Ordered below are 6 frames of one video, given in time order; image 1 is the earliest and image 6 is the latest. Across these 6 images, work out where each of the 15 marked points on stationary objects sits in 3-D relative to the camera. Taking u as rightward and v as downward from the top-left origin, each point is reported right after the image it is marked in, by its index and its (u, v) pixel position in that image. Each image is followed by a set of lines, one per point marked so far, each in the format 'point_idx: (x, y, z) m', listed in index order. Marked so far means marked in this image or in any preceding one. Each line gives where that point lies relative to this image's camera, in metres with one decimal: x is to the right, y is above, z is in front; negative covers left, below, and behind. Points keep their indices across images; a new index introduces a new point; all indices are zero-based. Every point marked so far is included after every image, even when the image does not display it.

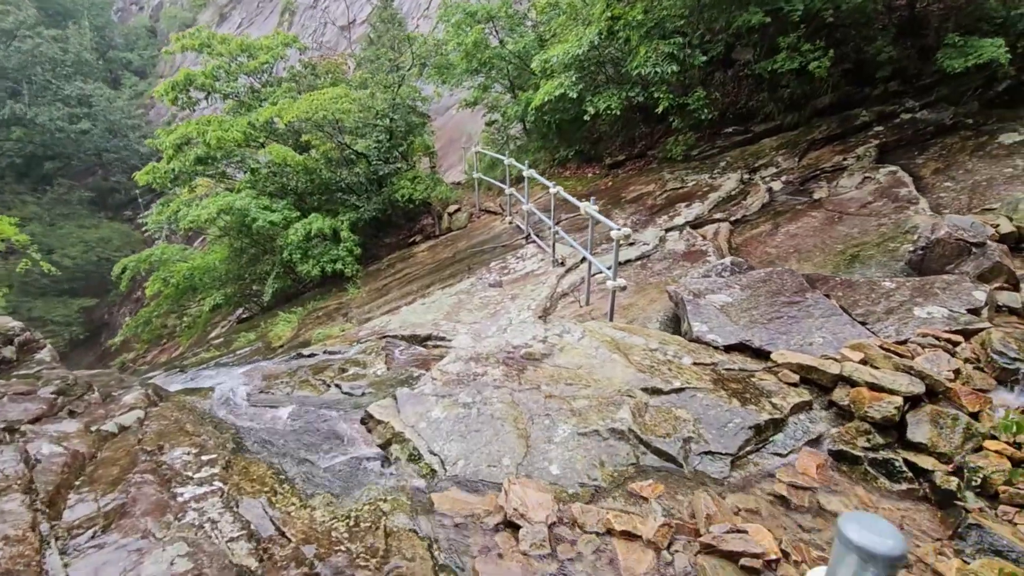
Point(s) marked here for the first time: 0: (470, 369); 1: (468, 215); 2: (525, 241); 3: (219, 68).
0: (-0.3, -0.5, +3.3) m
1: (-0.7, +1.1, +8.0) m
2: (+0.2, +0.6, +6.4) m
3: (-4.8, +3.6, +8.5) m
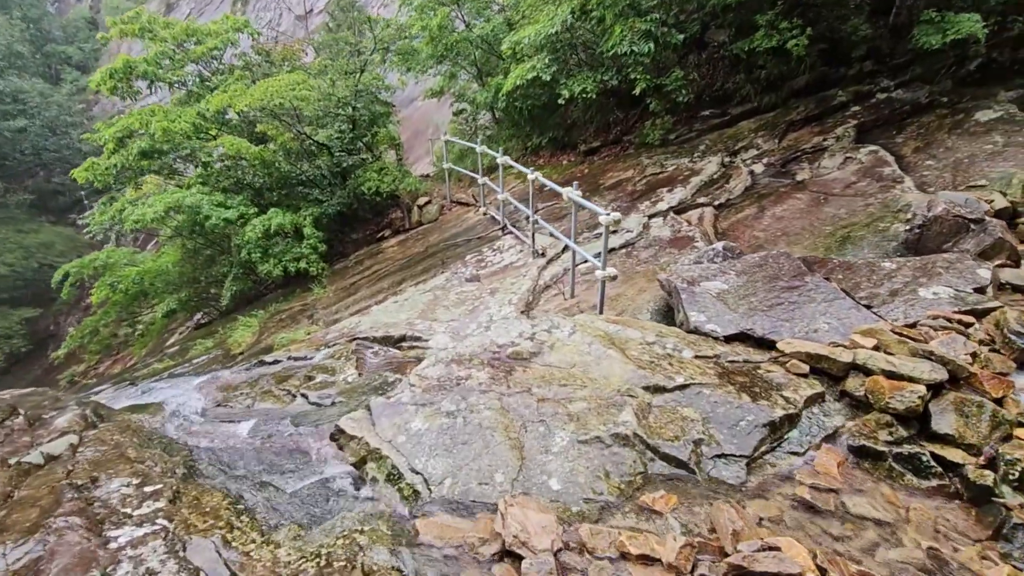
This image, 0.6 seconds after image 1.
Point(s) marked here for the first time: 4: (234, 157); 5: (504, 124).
0: (-0.3, -0.5, +3.0) m
1: (-1.1, +1.2, +7.6) m
2: (-0.1, +0.6, +6.1) m
3: (-5.3, +3.5, +7.8) m
4: (-3.9, +1.8, +7.2) m
5: (-0.1, +2.8, +8.8) m
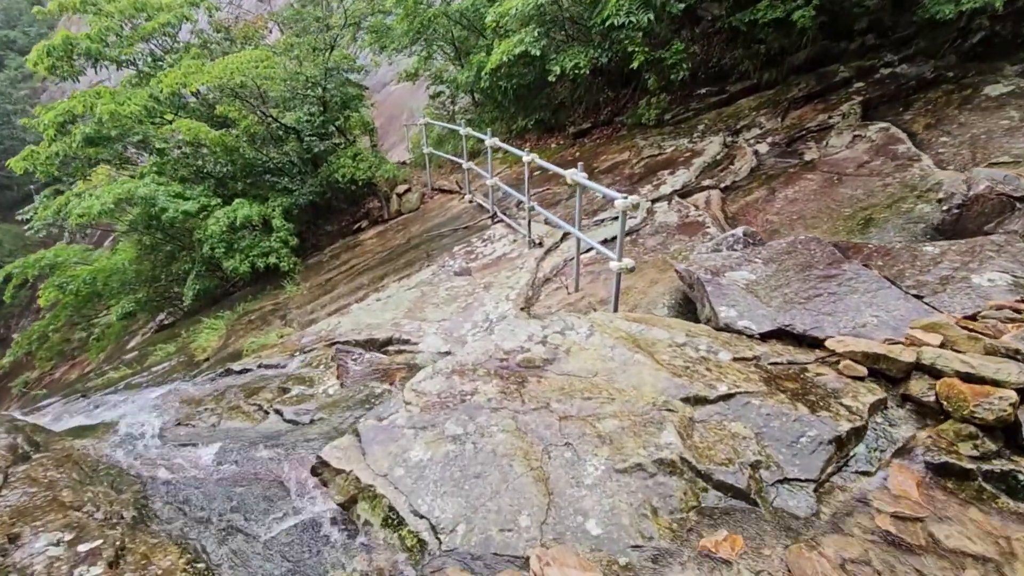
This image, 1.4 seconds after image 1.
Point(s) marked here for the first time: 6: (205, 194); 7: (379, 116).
0: (-0.3, -0.5, +2.5) m
1: (-1.3, +1.3, +7.1) m
2: (-0.2, +0.7, +5.6) m
3: (-5.5, +3.5, +7.1) m
4: (-4.0, +1.8, +6.5) m
5: (-0.4, +2.9, +8.3) m
6: (-3.8, +1.2, +6.4) m
7: (-3.5, +4.6, +13.8) m
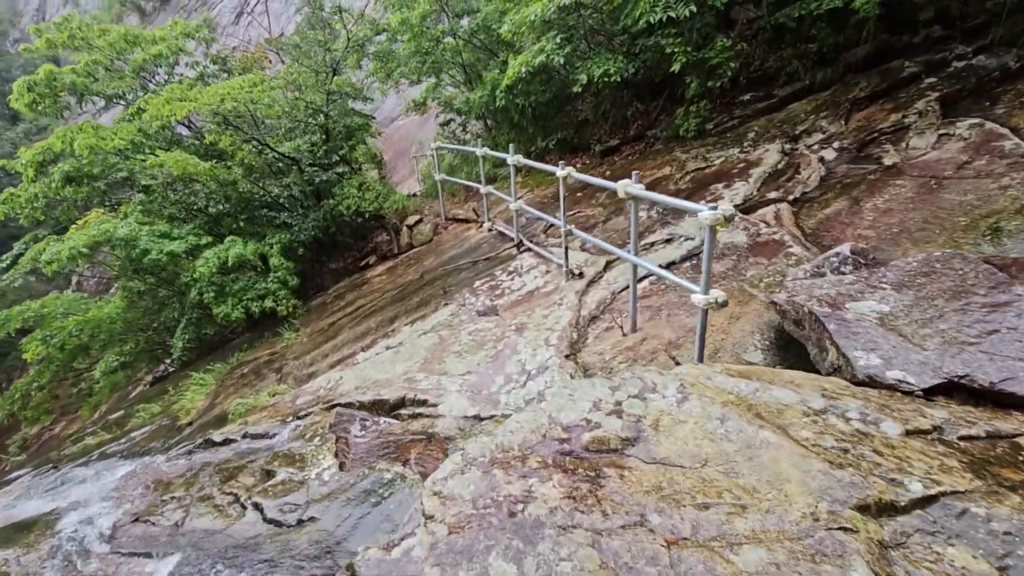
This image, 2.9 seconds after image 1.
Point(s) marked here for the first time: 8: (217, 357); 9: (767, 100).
0: (-0.1, -0.7, +1.7) m
1: (-1.0, +0.8, +6.4) m
2: (0.0, +0.4, +4.9) m
3: (-5.3, +2.9, +6.6) m
4: (-3.8, +1.3, +5.9) m
5: (-0.2, +2.4, +7.7) m
6: (-3.5, +0.6, +5.8) m
7: (-3.2, +3.6, +13.4) m
8: (-3.4, -0.8, +6.0) m
9: (+2.8, +2.0, +5.6) m
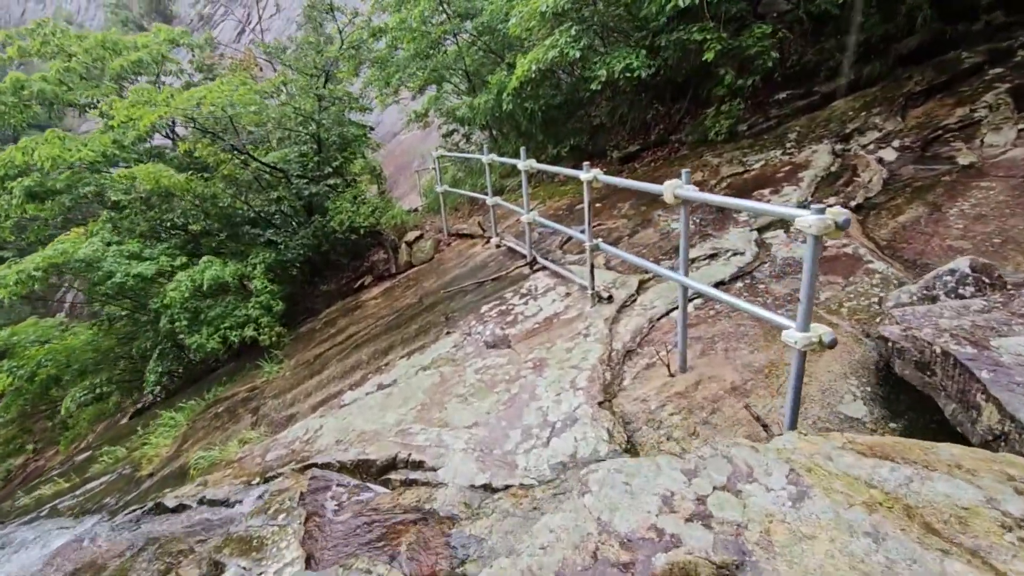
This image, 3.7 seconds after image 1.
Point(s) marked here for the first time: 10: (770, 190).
0: (0.0, -0.8, +1.1) m
1: (-0.9, +0.5, +5.8) m
2: (+0.1, +0.2, +4.2) m
3: (-5.2, +2.6, +6.1) m
4: (-3.7, +1.0, +5.4) m
5: (-0.1, +2.1, +7.1) m
6: (-3.4, +0.4, +5.2) m
7: (-3.0, +3.1, +12.9) m
8: (-3.3, -1.1, +5.4) m
9: (+2.9, +1.9, +5.0) m
10: (+2.0, +0.7, +3.9) m
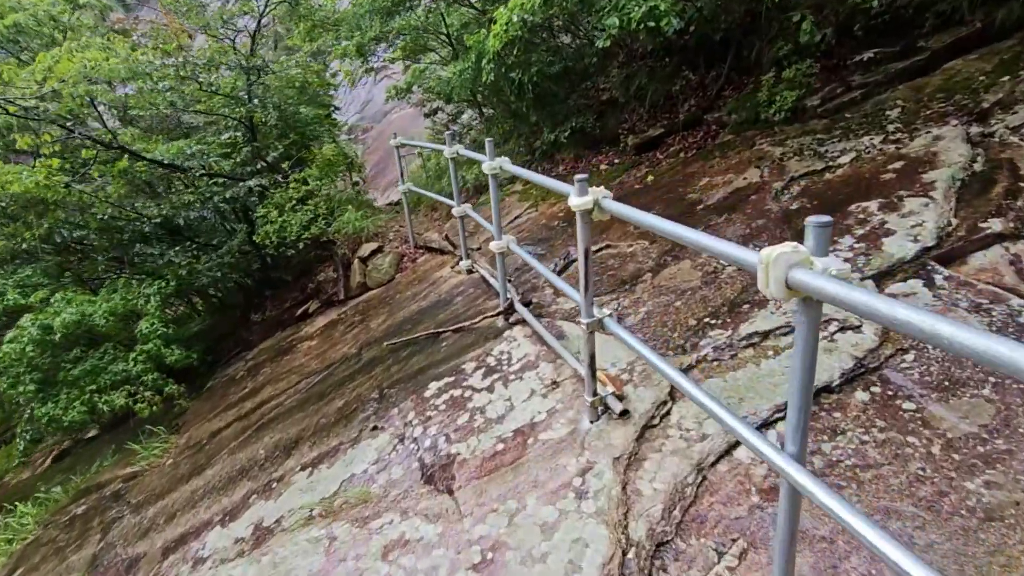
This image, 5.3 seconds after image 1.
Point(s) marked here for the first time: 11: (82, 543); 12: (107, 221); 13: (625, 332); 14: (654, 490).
0: (-0.2, -1.2, -0.2) m
1: (-1.0, +0.2, +4.5) m
2: (-0.1, -0.2, +2.9) m
3: (-5.4, +2.3, +4.8) m
4: (-3.8, +0.7, +4.0) m
5: (-0.2, +1.9, +5.7) m
6: (-3.6, 0.0, +3.9) m
7: (-3.0, +3.1, +11.4) m
8: (-3.4, -1.4, +4.1) m
9: (+2.7, +1.6, +3.5) m
10: (+1.8, +0.4, +2.5) m
11: (-2.3, -1.4, +2.8) m
12: (-3.2, +0.6, +4.3) m
13: (+0.4, -0.2, +1.7) m
14: (+0.4, -0.6, +1.6) m
